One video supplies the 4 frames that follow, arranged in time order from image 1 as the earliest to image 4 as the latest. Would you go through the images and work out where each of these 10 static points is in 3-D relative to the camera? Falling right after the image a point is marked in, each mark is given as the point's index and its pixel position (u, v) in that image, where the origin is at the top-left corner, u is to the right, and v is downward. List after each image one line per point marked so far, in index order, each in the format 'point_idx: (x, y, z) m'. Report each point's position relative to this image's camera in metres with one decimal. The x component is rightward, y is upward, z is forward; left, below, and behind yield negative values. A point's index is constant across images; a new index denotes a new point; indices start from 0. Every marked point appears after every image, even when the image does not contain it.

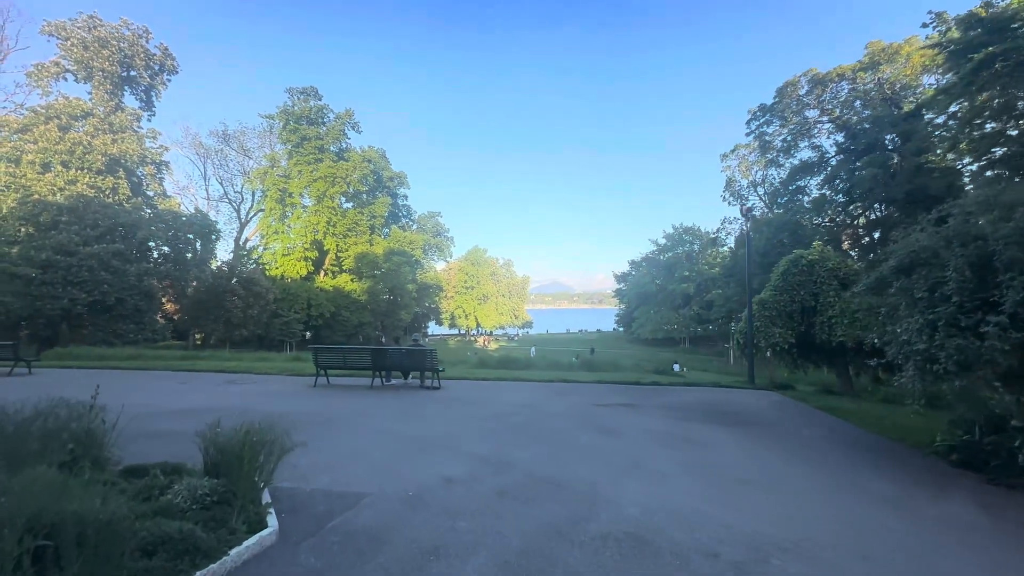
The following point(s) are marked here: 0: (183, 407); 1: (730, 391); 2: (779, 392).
0: (-4.7, -1.7, +12.2) m
1: (+3.3, -1.6, +12.9) m
2: (+4.3, -1.7, +13.5) m
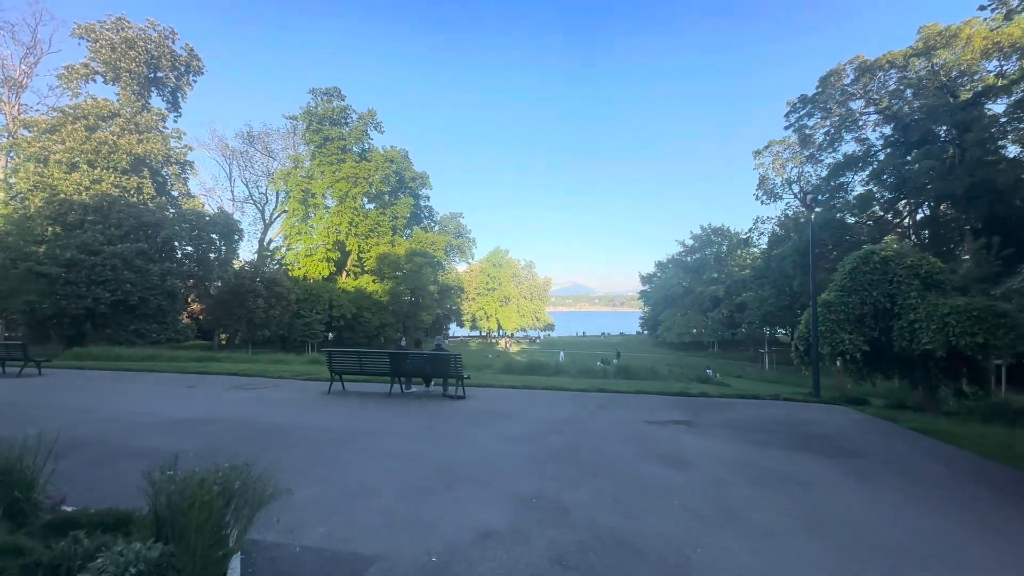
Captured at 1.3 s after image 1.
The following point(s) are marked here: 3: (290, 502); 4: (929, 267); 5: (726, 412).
0: (-4.2, -1.6, +10.9) m
1: (+3.7, -1.6, +11.3) m
2: (+4.7, -1.7, +11.9) m
3: (-1.4, -1.4, +5.4) m
4: (+9.1, +0.5, +18.9) m
5: (+2.8, -1.6, +11.2) m
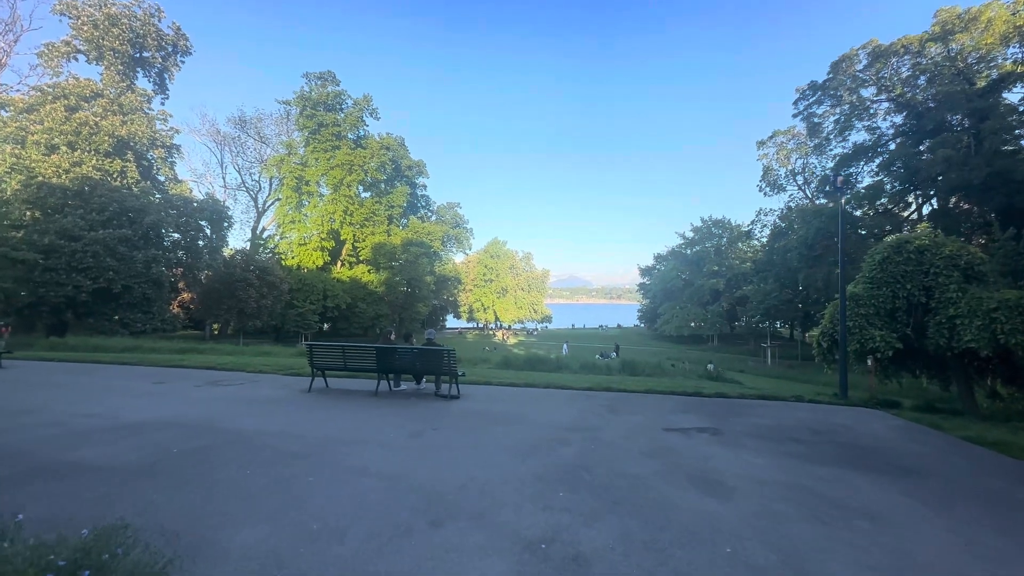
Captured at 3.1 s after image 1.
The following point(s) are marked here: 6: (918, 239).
0: (-4.2, -1.5, +9.6) m
1: (+3.7, -1.5, +10.1) m
2: (+4.7, -1.6, +10.8) m
3: (-1.4, -1.3, +4.2) m
4: (+9.1, +0.6, +17.8) m
5: (+2.7, -1.5, +10.0) m
6: (+8.3, +1.0, +18.2) m
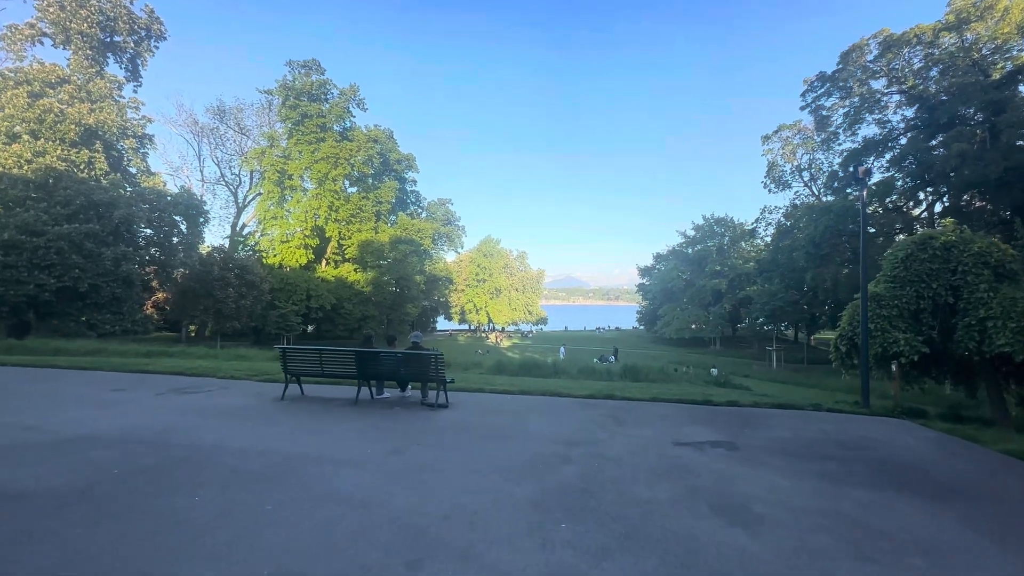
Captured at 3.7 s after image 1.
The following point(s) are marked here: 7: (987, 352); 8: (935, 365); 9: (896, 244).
0: (-4.1, -1.4, +7.6) m
1: (+3.8, -1.4, +8.2) m
2: (+4.8, -1.6, +8.8) m
3: (-1.2, -1.2, +2.2) m
4: (+9.1, +0.6, +15.9) m
5: (+2.8, -1.4, +8.0) m
6: (+8.3, +1.0, +16.3) m
7: (+8.2, -1.1, +14.5) m
8: (+8.3, -1.5, +16.7) m
9: (+7.6, +0.9, +16.9) m
